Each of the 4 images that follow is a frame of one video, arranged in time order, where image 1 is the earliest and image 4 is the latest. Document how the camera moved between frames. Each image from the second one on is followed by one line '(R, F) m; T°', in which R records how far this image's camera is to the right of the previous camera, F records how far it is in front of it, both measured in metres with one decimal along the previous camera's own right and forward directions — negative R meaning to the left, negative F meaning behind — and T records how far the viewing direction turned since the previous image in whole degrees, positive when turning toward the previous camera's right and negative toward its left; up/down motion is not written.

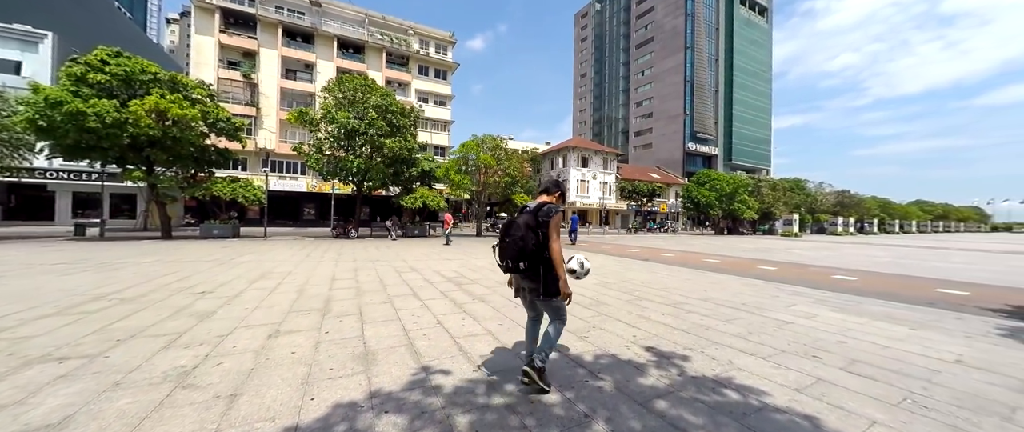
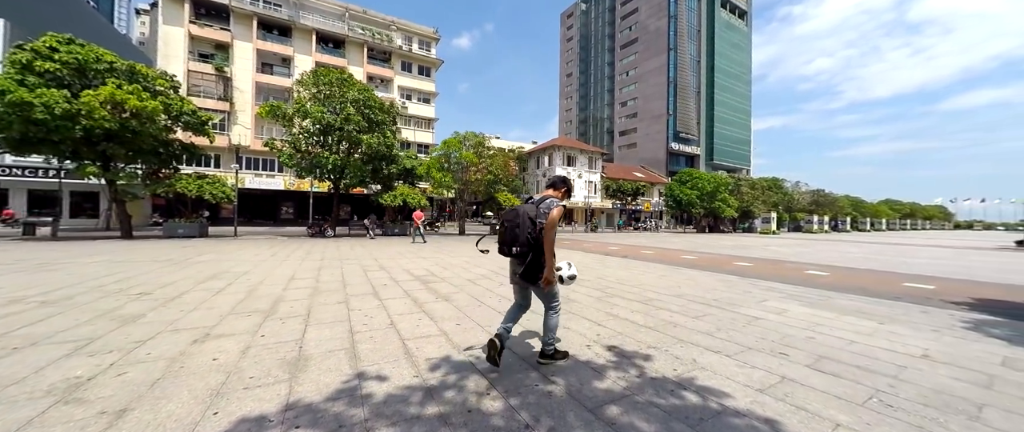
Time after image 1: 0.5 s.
(+0.3, +0.3) m; +2°
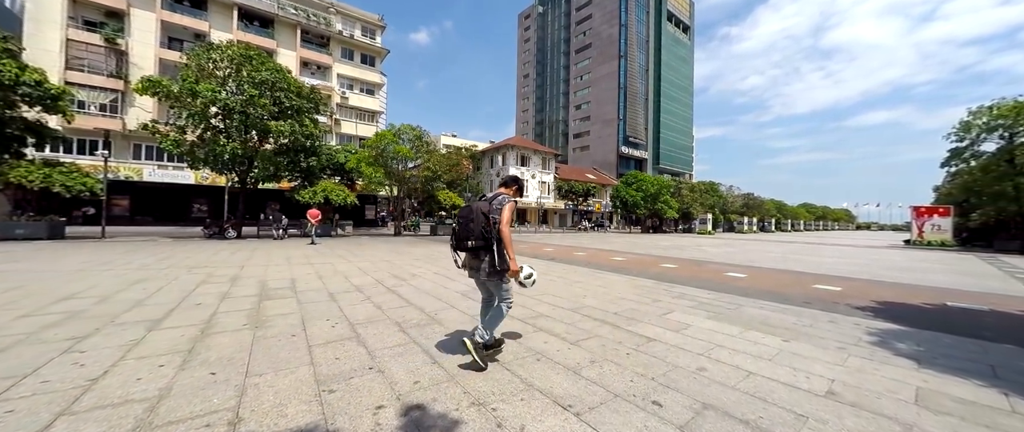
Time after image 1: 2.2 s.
(+1.4, +1.1) m; +7°
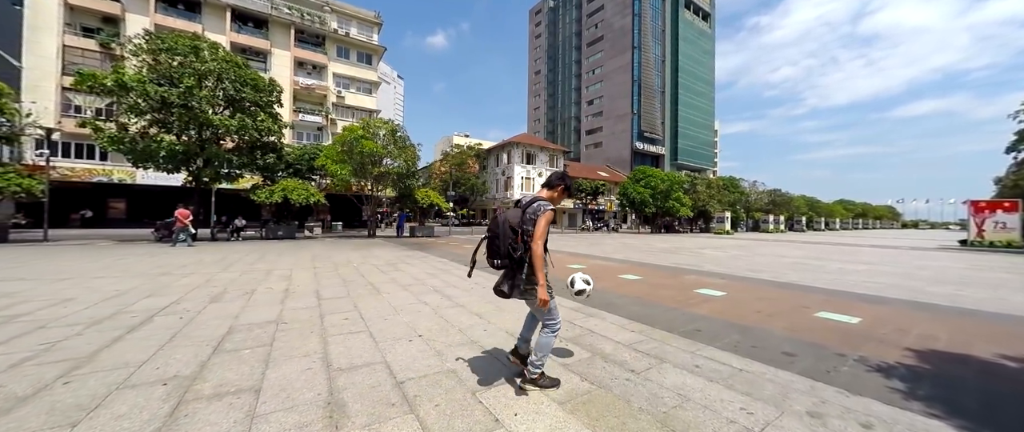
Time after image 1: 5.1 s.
(+2.4, +2.1) m; -4°
